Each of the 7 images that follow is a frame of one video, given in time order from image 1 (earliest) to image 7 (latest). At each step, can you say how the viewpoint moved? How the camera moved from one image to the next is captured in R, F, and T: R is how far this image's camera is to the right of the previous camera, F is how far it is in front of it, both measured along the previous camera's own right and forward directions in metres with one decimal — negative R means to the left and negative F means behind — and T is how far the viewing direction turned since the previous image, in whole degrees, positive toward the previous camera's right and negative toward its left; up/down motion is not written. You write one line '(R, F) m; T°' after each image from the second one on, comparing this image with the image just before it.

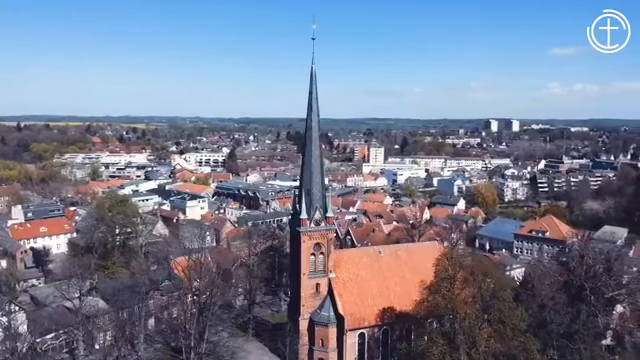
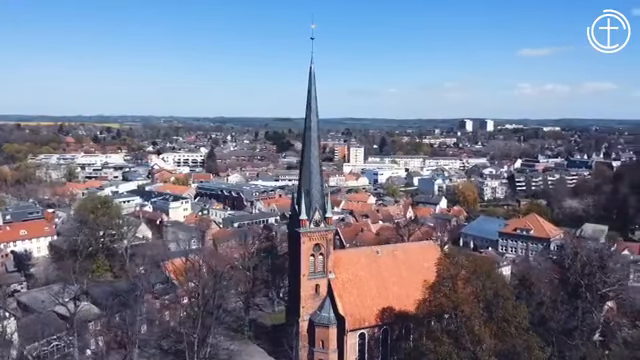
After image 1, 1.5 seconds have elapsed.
(-1.6, +0.2) m; +3°
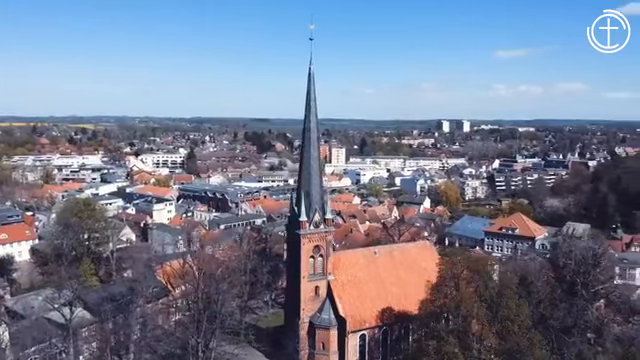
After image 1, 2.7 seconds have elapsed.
(-1.5, +0.2) m; +3°
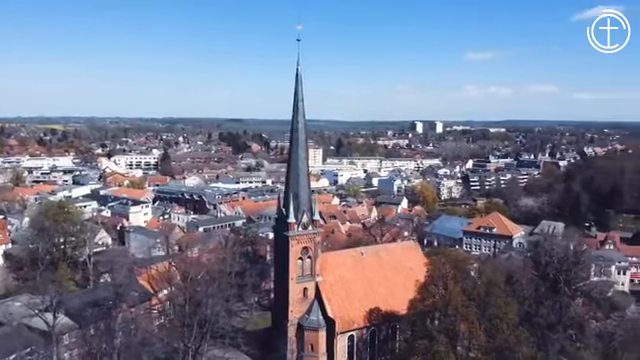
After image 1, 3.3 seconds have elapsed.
(-0.9, +0.1) m; +3°
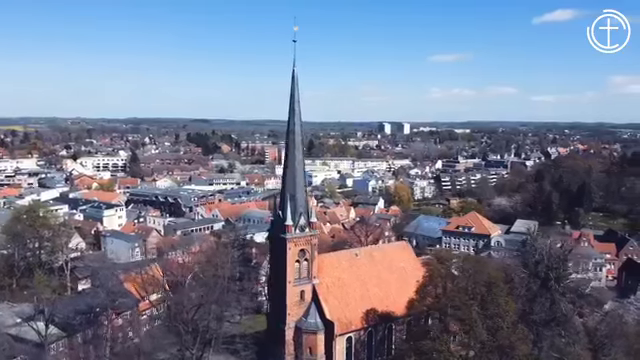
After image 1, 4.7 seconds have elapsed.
(-2.0, +0.2) m; +4°
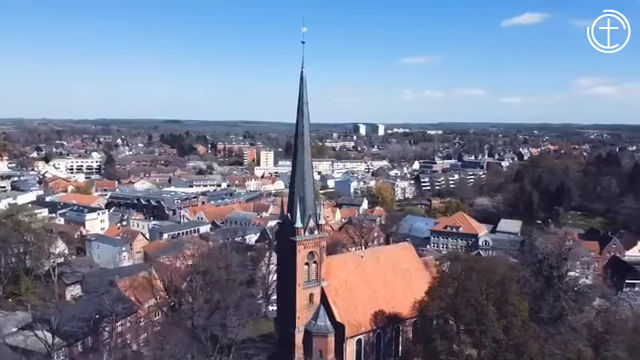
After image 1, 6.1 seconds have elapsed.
(-2.4, +0.3) m; +3°
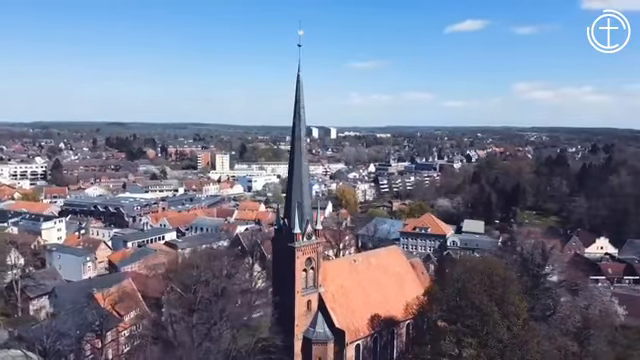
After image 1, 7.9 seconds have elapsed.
(-3.1, +0.5) m; +6°
